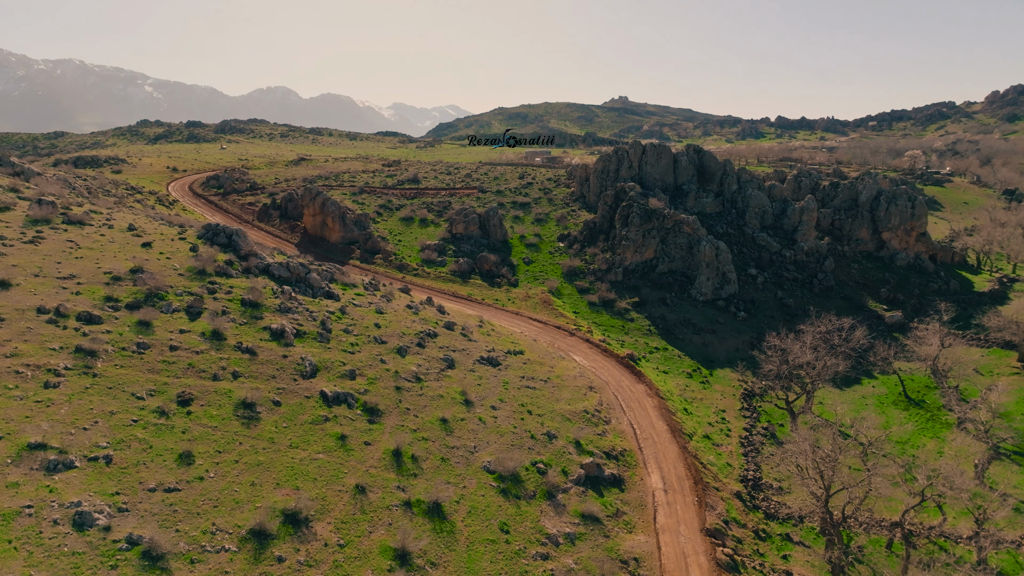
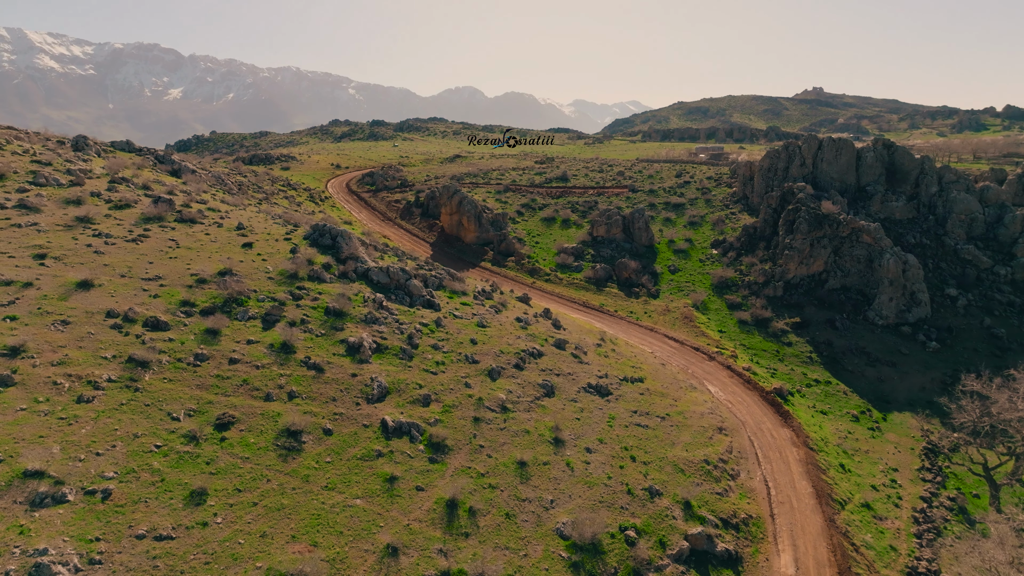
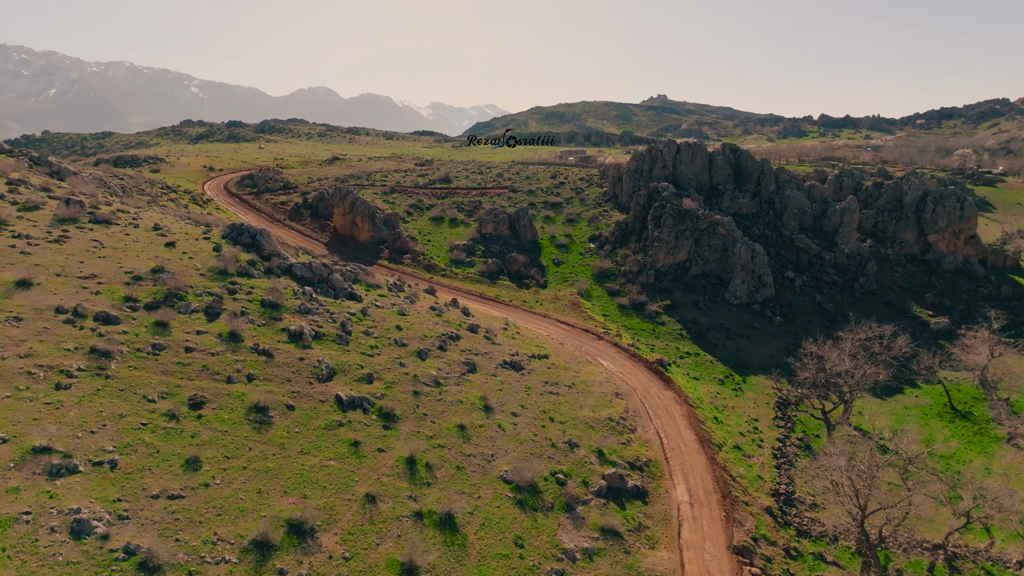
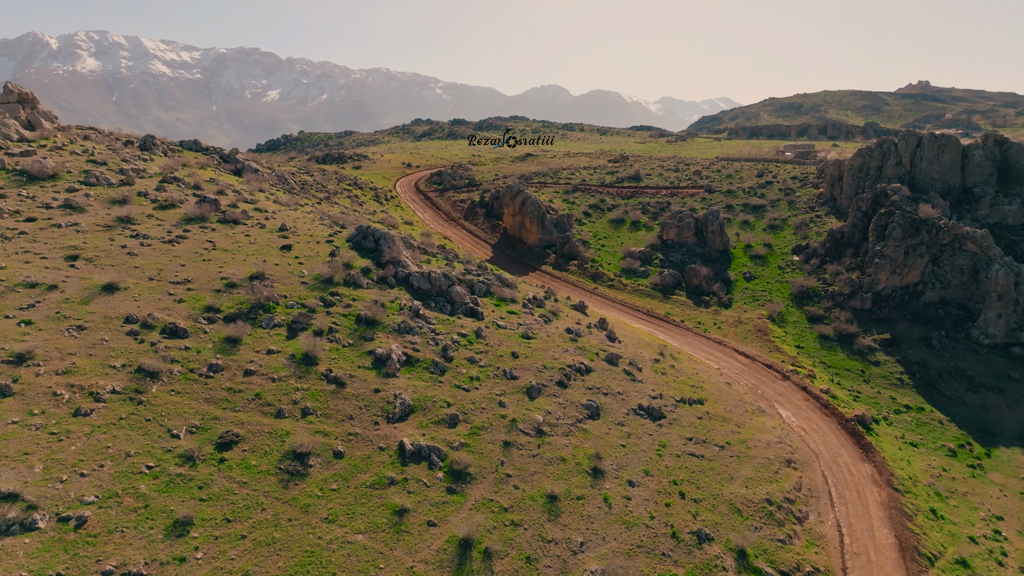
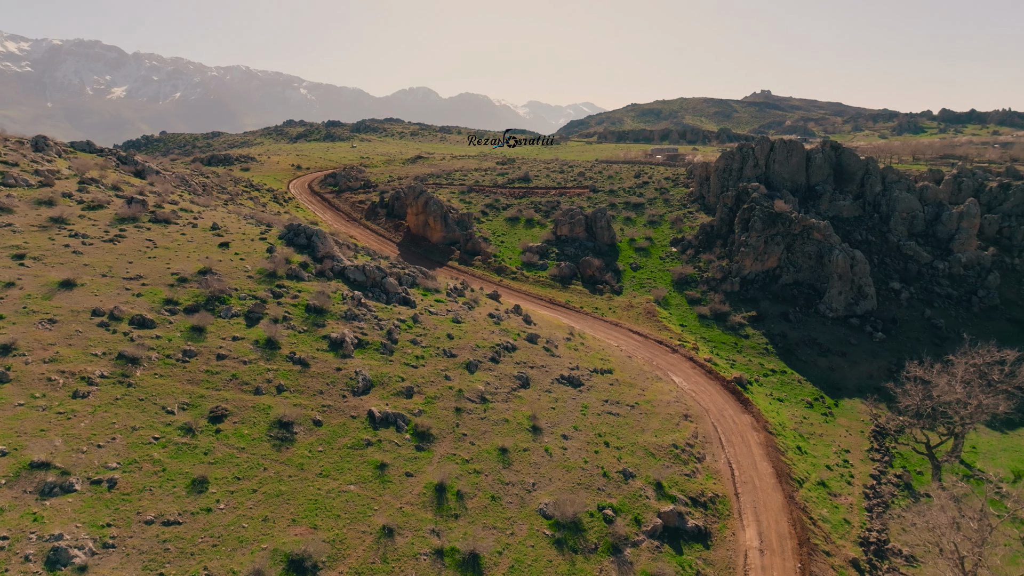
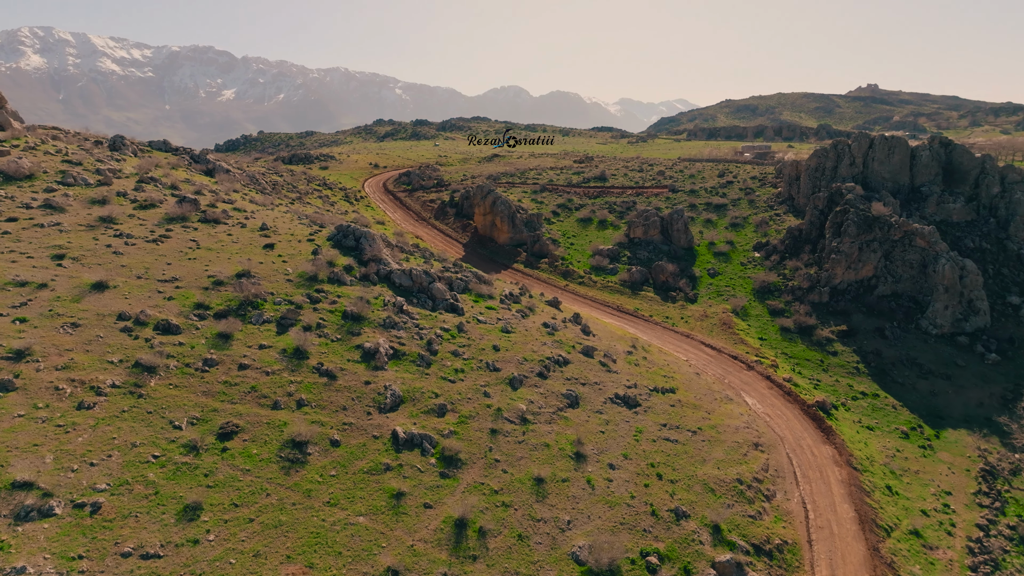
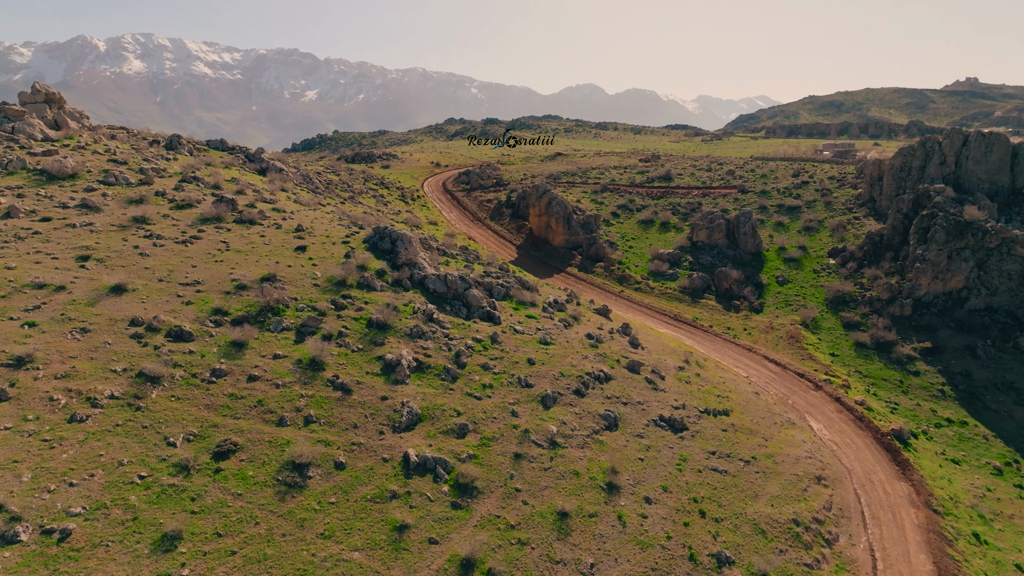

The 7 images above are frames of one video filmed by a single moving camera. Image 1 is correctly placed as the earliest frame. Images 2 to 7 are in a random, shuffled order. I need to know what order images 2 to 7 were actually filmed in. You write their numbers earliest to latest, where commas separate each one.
3, 5, 2, 6, 4, 7
